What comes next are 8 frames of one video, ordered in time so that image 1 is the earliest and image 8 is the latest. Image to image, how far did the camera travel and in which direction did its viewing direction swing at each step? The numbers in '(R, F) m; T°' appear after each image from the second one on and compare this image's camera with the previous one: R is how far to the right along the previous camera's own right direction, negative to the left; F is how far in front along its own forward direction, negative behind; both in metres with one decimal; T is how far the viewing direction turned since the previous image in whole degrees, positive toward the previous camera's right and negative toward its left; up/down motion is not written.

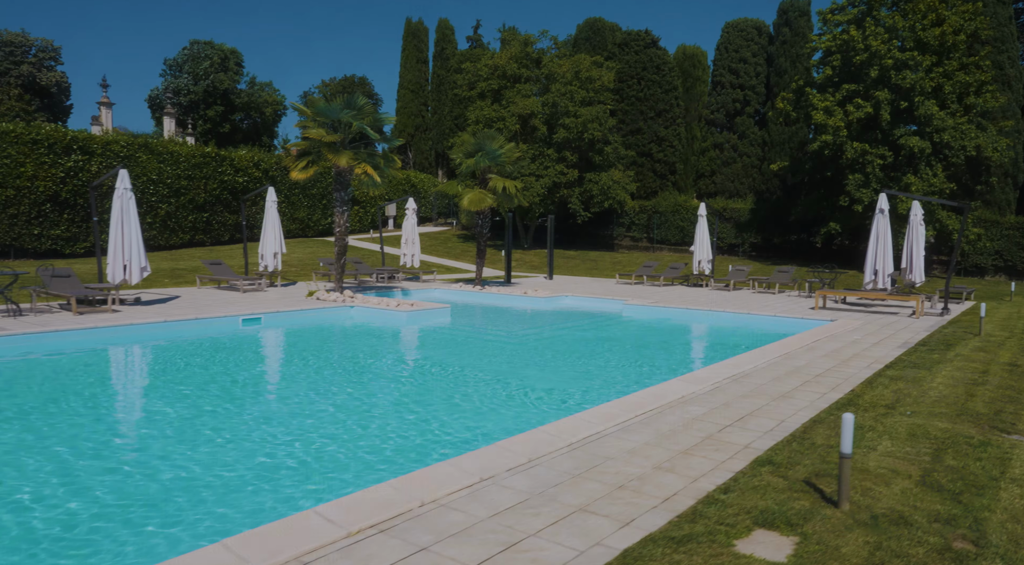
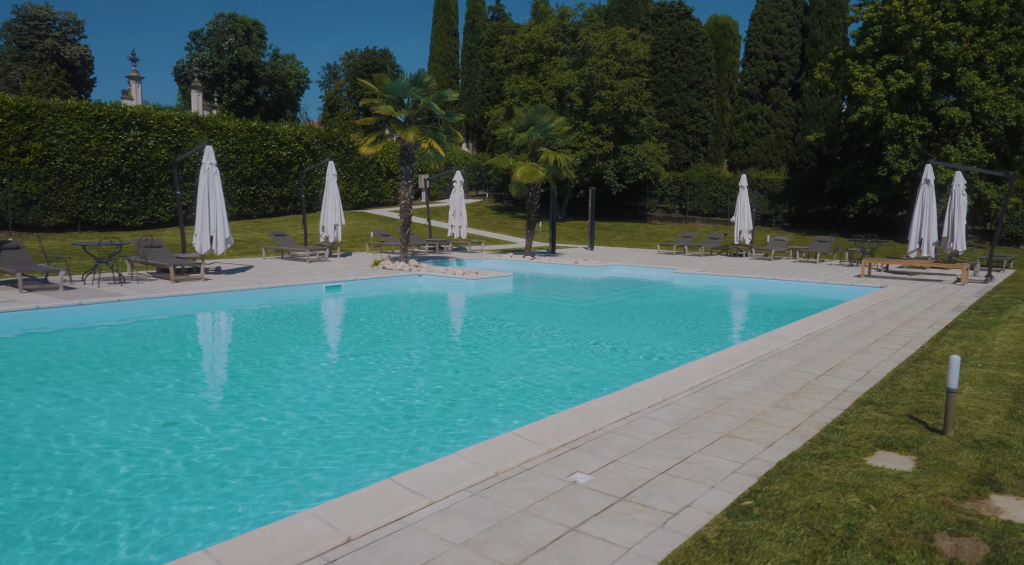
(-1.0, -0.8) m; -1°
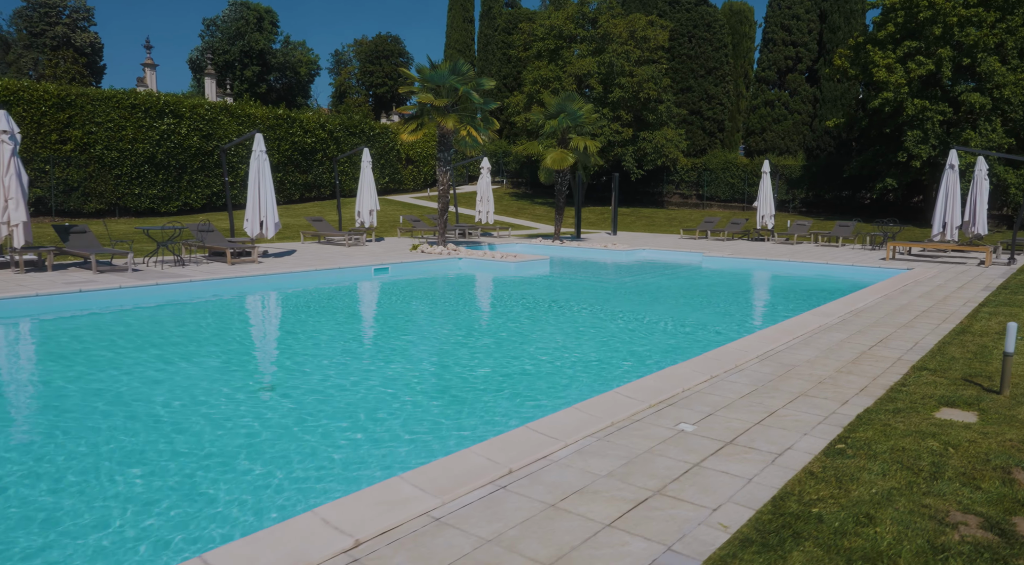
(-0.7, -0.5) m; 0°
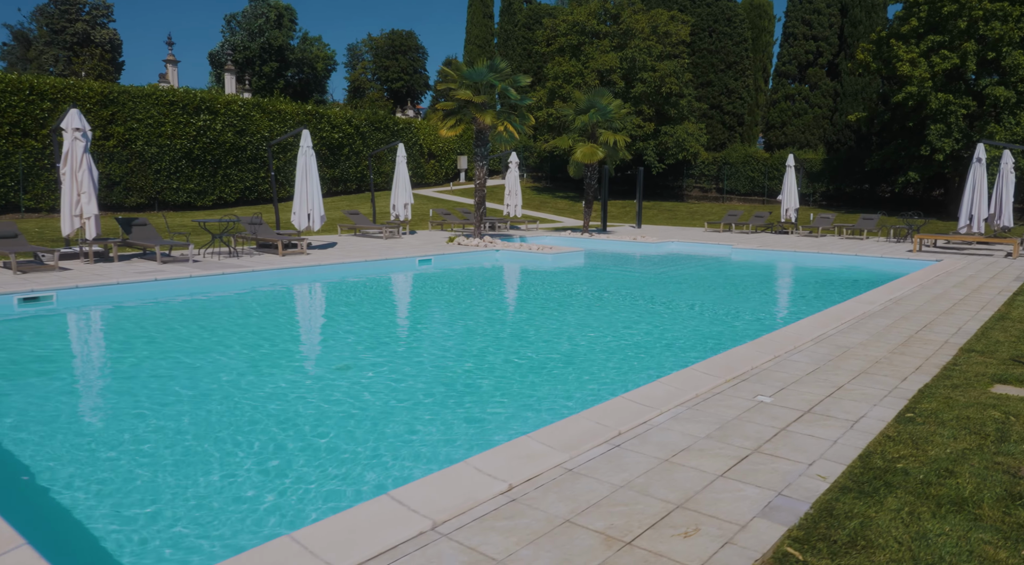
(-0.6, -0.5) m; -1°
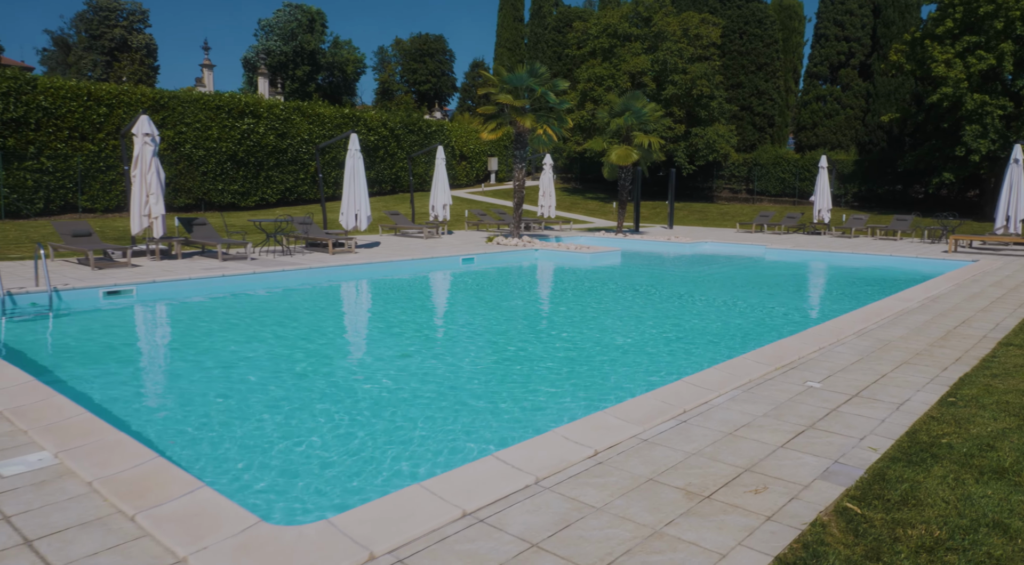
(-0.3, -0.5) m; -2°
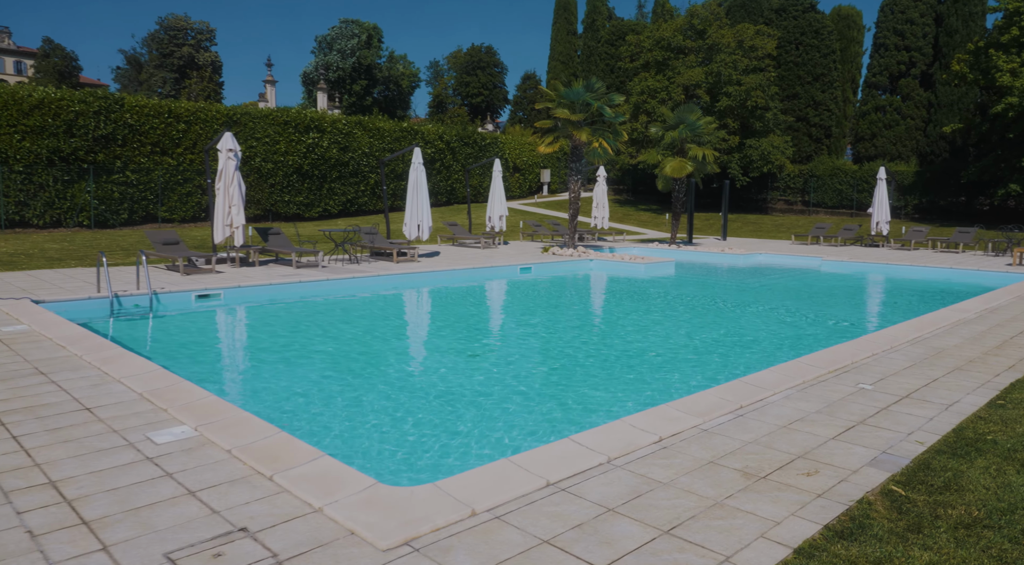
(-0.2, -0.5) m; -4°
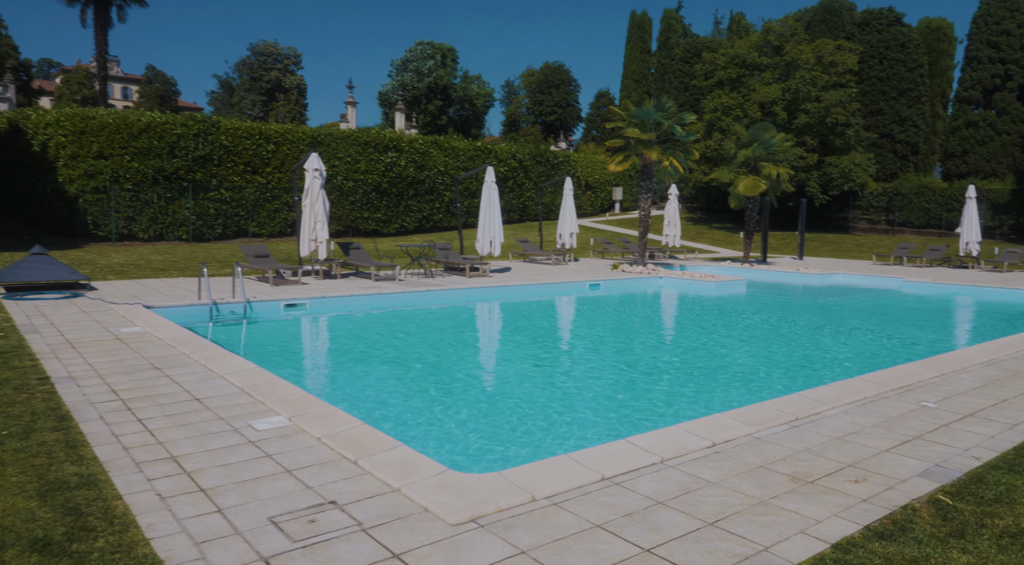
(+0.1, -0.4) m; -6°
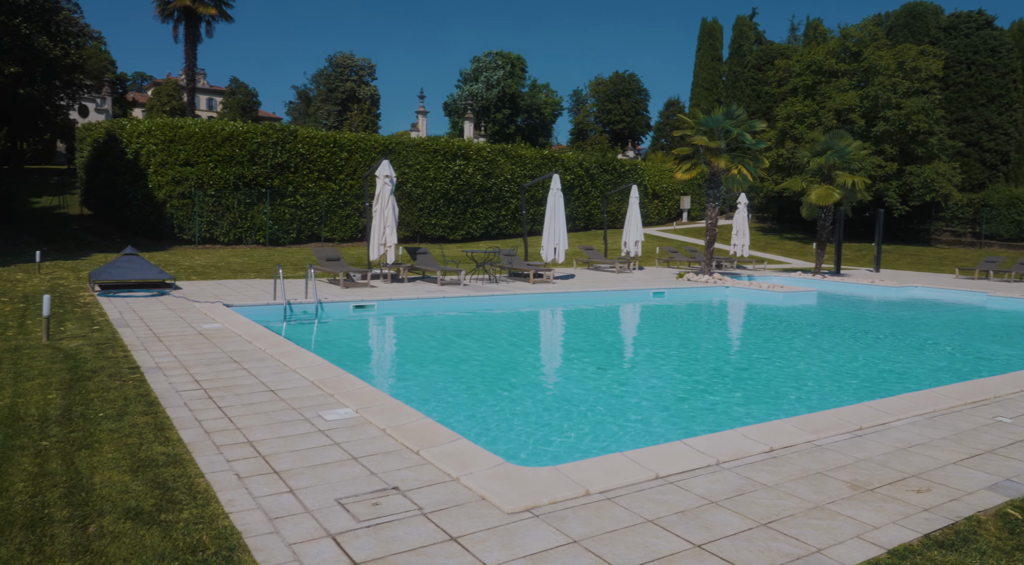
(0.0, -0.1) m; -5°
